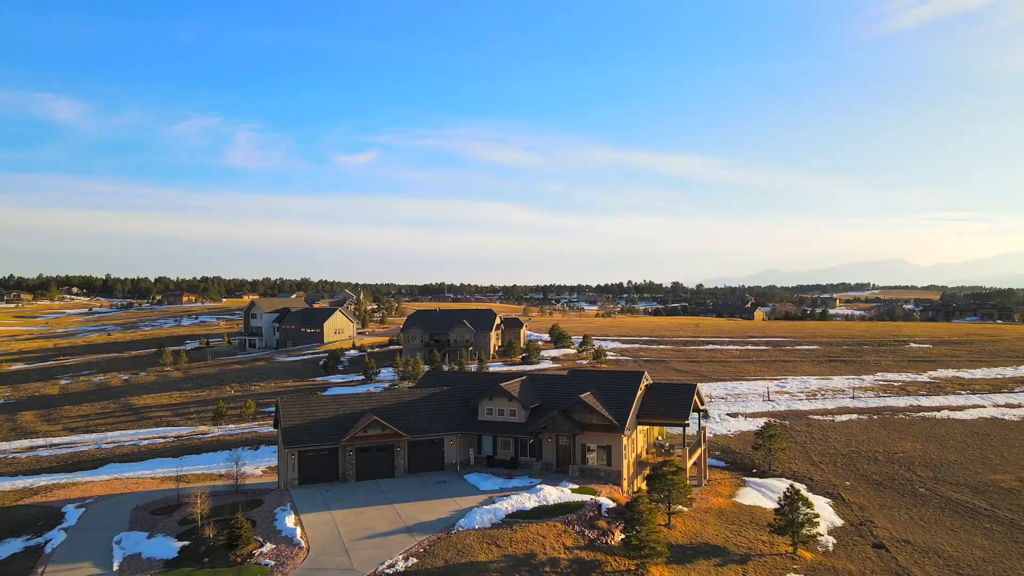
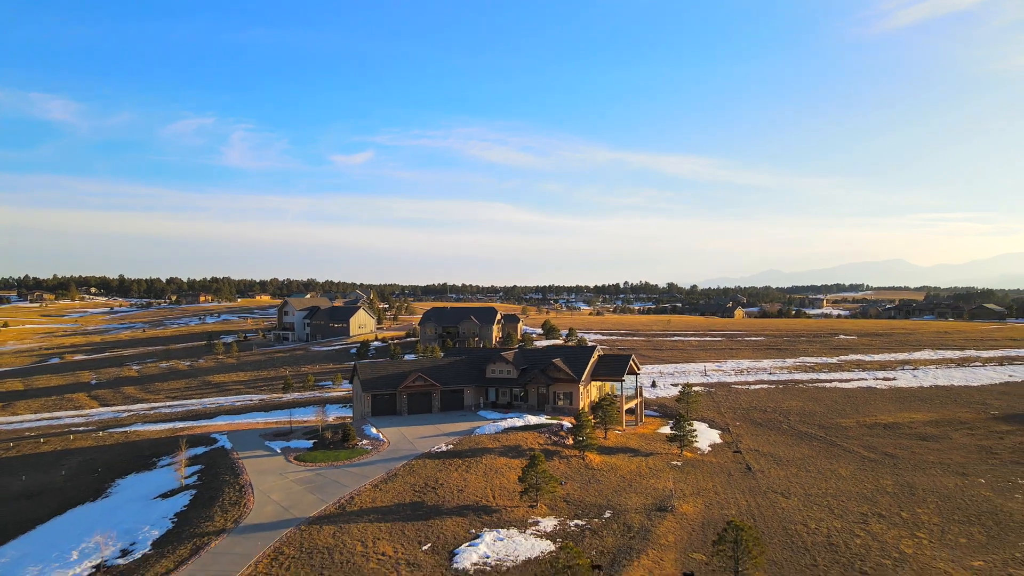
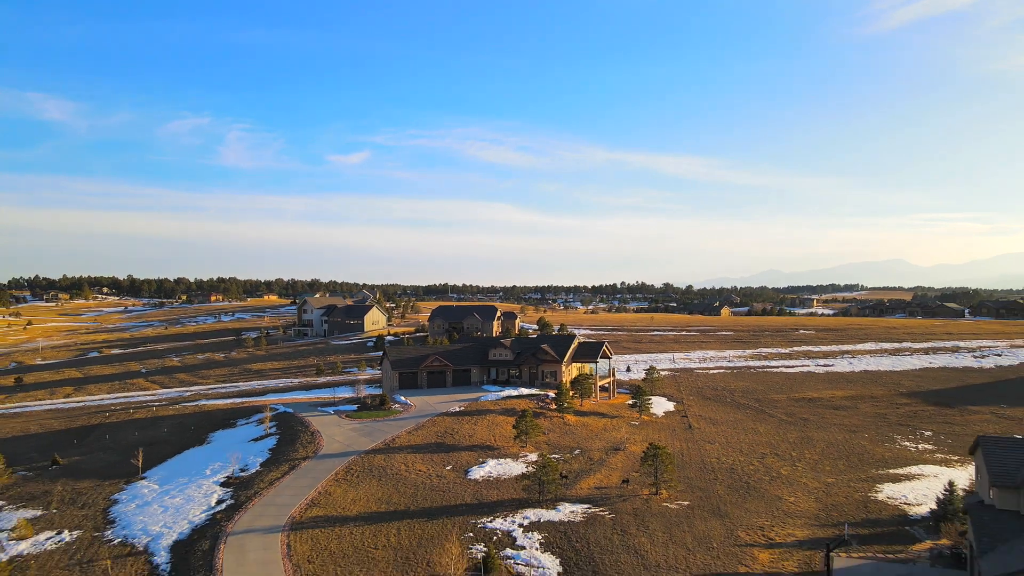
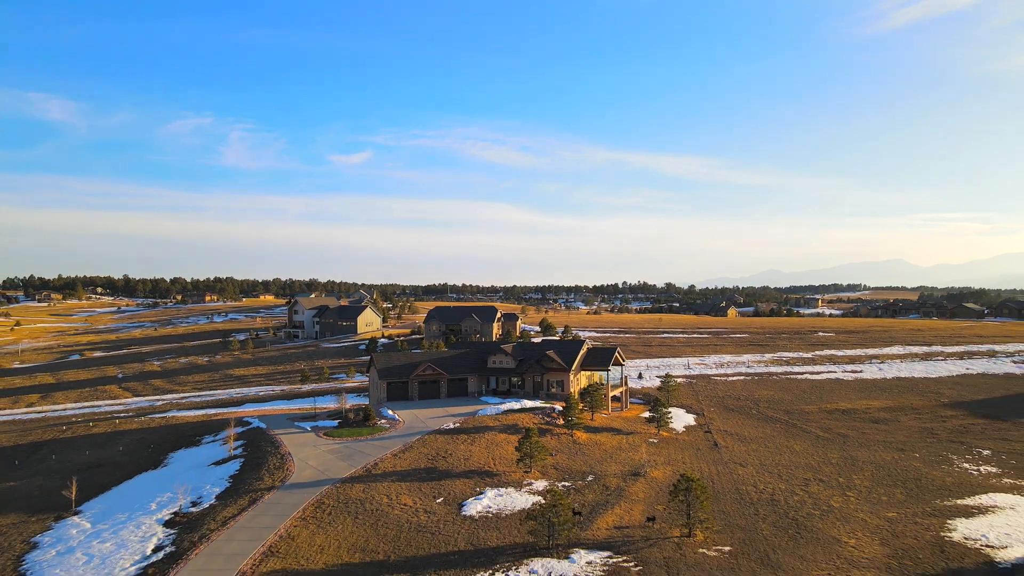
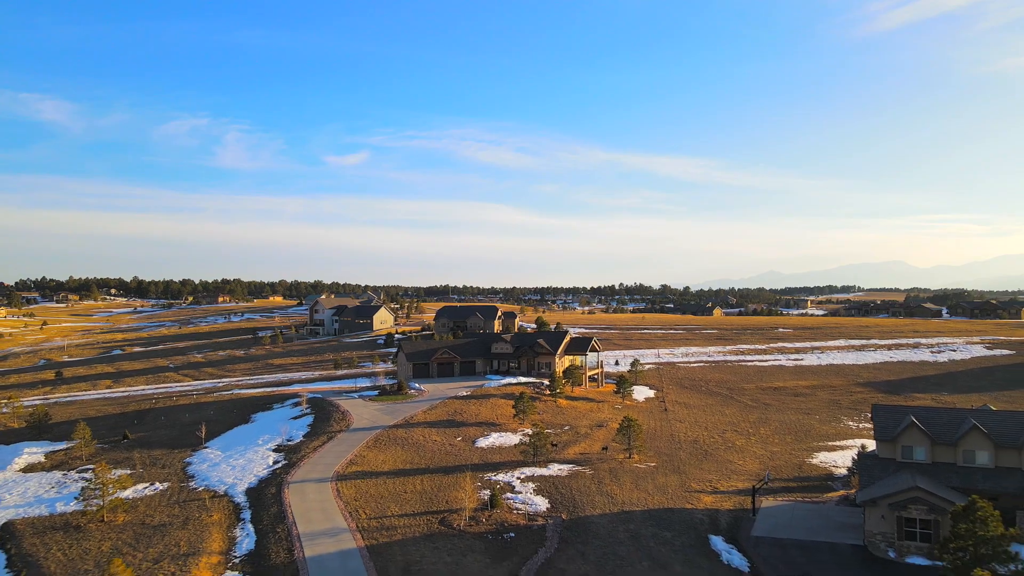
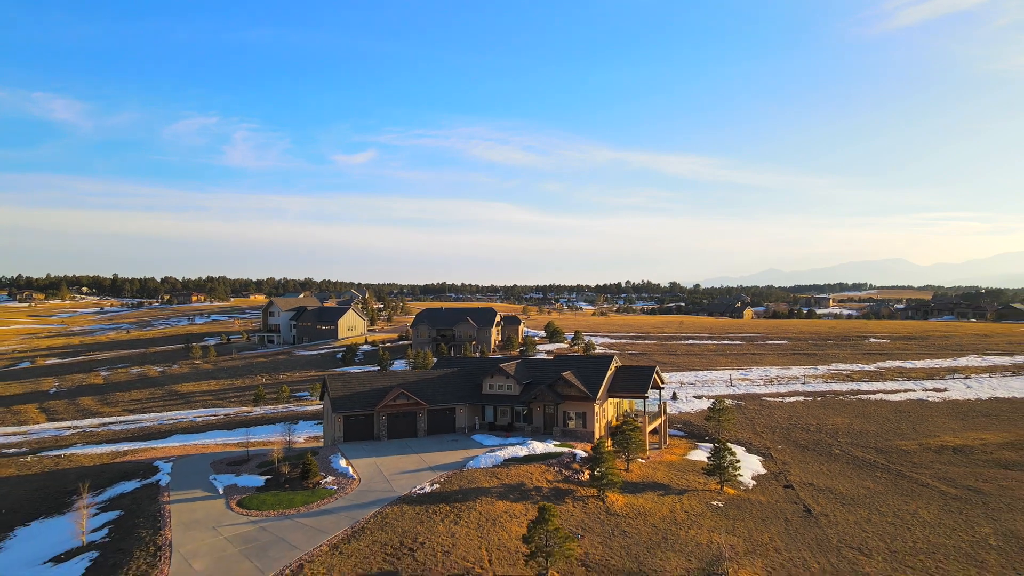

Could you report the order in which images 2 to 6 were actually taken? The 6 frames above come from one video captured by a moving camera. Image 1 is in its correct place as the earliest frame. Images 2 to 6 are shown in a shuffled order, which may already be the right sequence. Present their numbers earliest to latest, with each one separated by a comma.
6, 2, 4, 3, 5
